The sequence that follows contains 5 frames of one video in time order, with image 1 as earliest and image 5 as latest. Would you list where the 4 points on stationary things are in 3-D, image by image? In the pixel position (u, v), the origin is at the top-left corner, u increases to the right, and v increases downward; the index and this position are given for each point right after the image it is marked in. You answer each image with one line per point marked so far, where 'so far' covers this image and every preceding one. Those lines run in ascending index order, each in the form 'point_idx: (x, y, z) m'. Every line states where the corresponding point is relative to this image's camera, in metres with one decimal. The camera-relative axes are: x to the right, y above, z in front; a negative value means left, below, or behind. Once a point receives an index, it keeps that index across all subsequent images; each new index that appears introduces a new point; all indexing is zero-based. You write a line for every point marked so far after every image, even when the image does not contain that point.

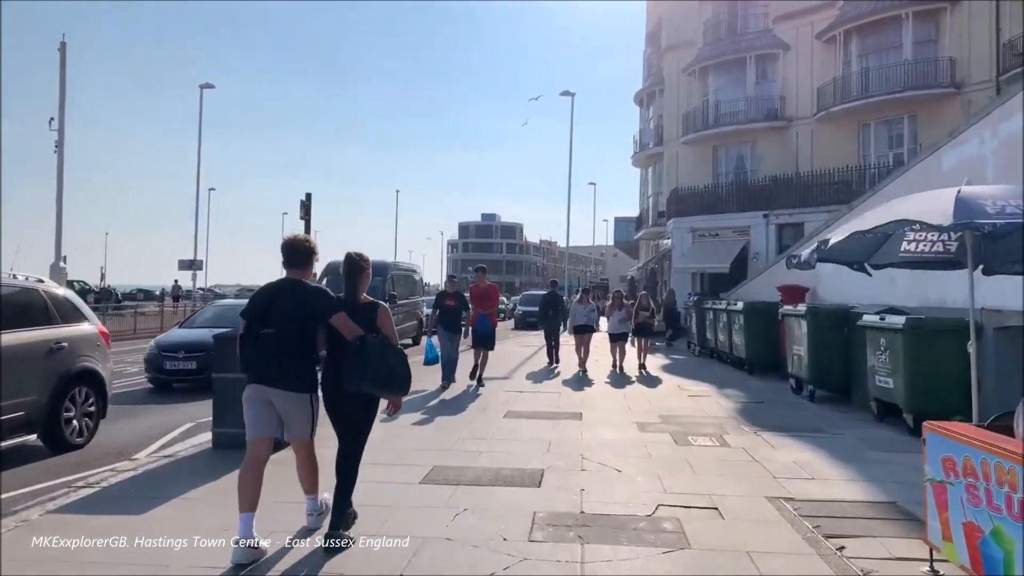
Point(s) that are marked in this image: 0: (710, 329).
0: (+4.8, -1.0, +18.2) m
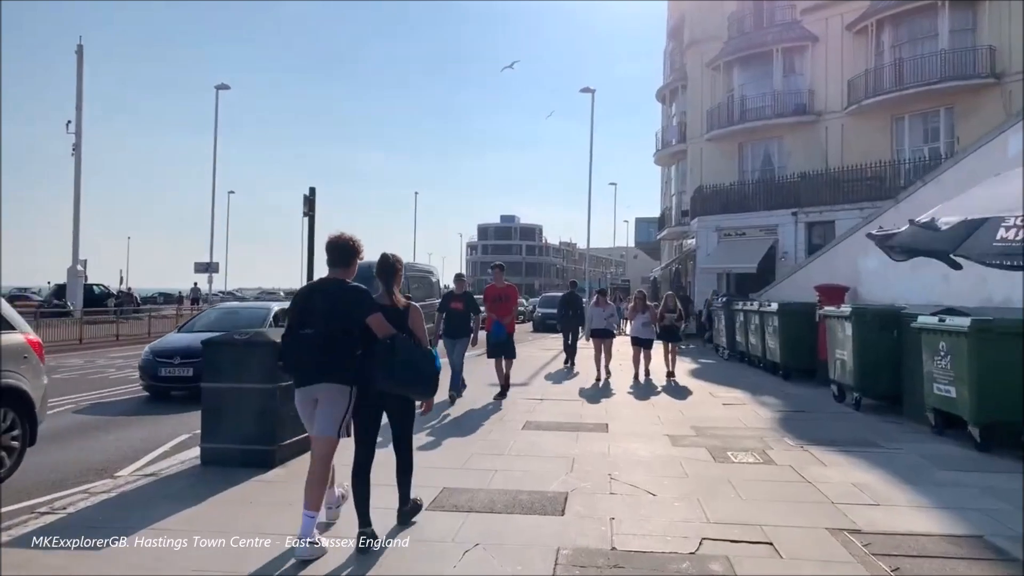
0: (+5.3, -1.0, +17.2) m
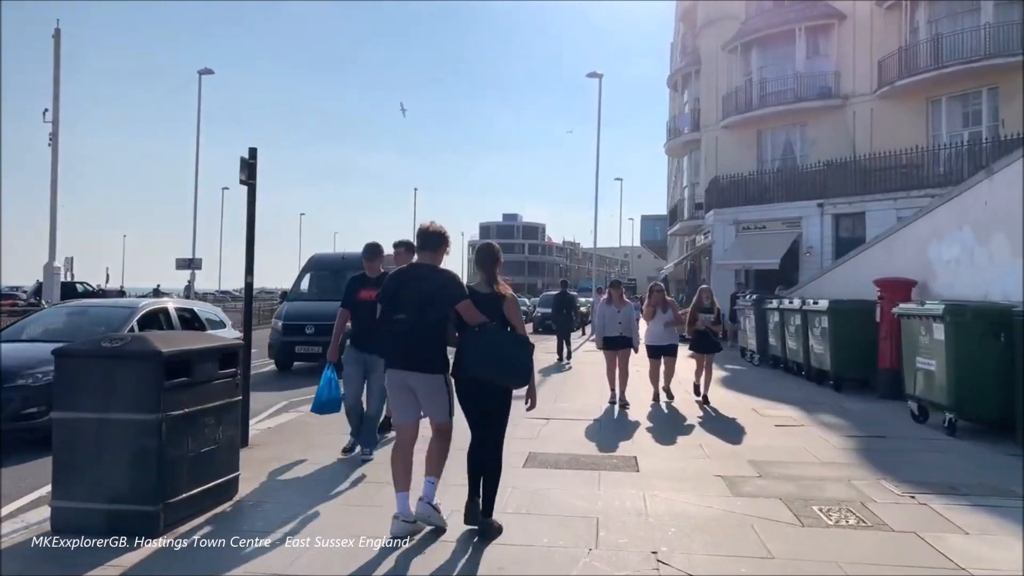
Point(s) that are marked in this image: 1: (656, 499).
0: (+5.3, -0.9, +15.0) m
1: (+1.1, -1.6, +5.6) m
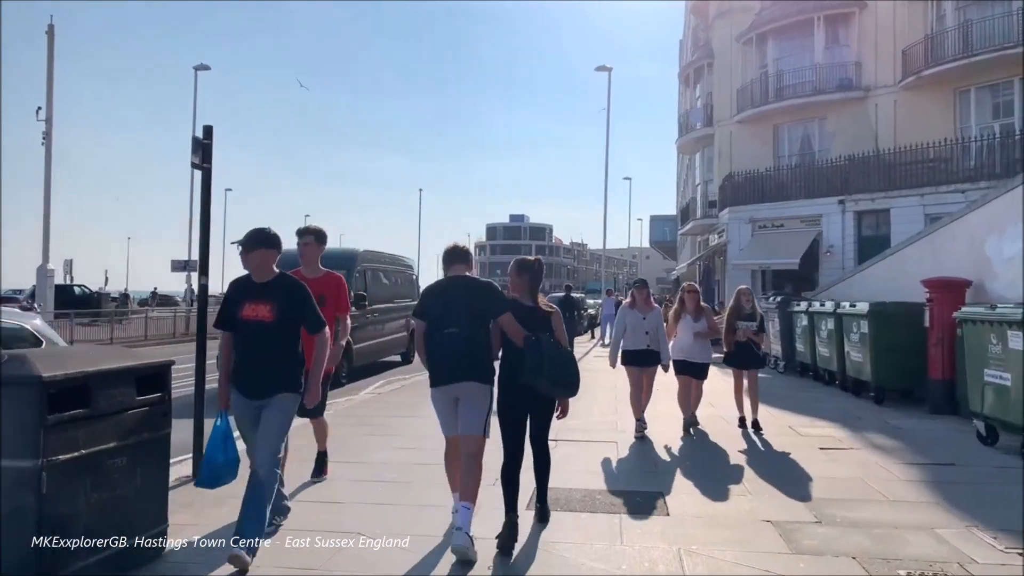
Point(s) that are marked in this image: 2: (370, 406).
0: (+5.4, -0.9, +13.7) m
1: (+1.1, -1.6, +4.4) m
2: (-2.1, -1.7, +11.0) m
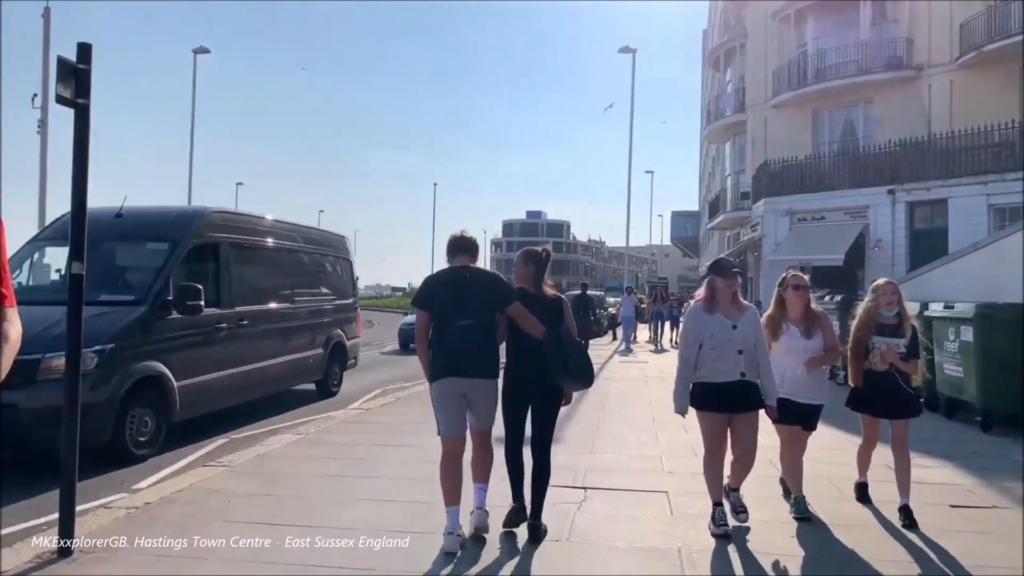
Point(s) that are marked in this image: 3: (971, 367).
0: (+5.6, -0.9, +11.5) m
1: (+1.1, -1.6, +2.3) m
2: (-1.9, -1.7, +8.9) m
3: (+5.3, -0.9, +8.6) m
